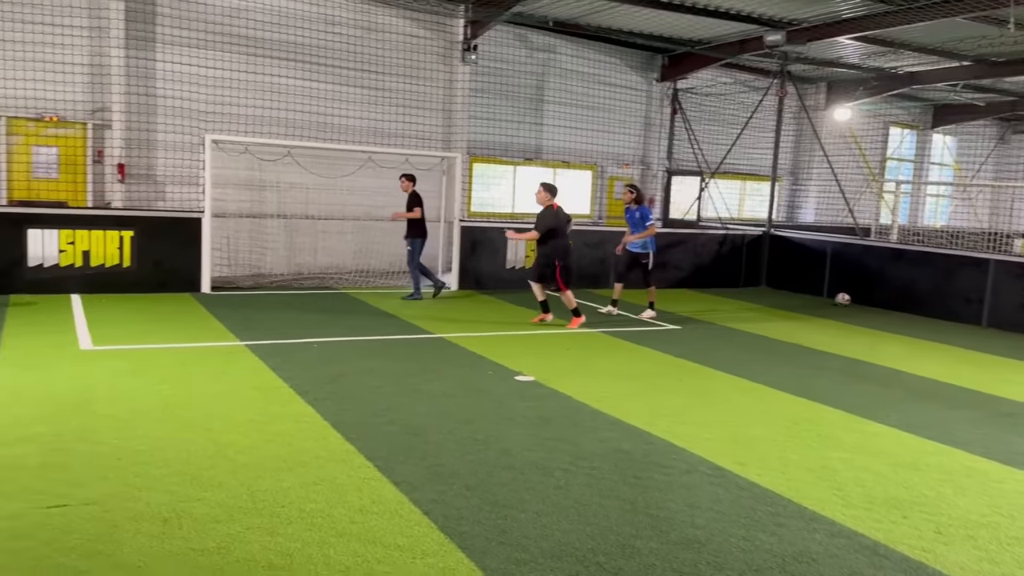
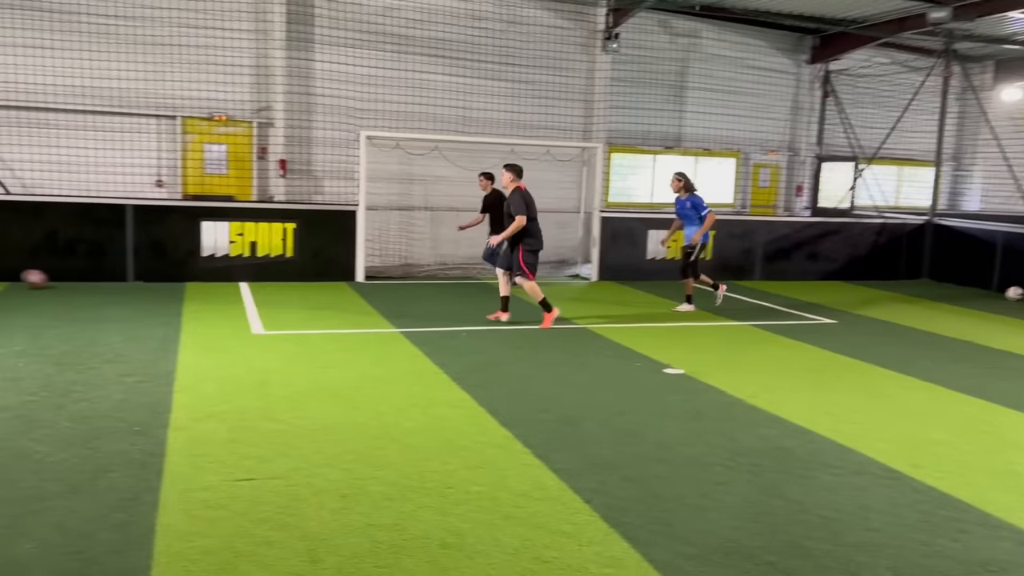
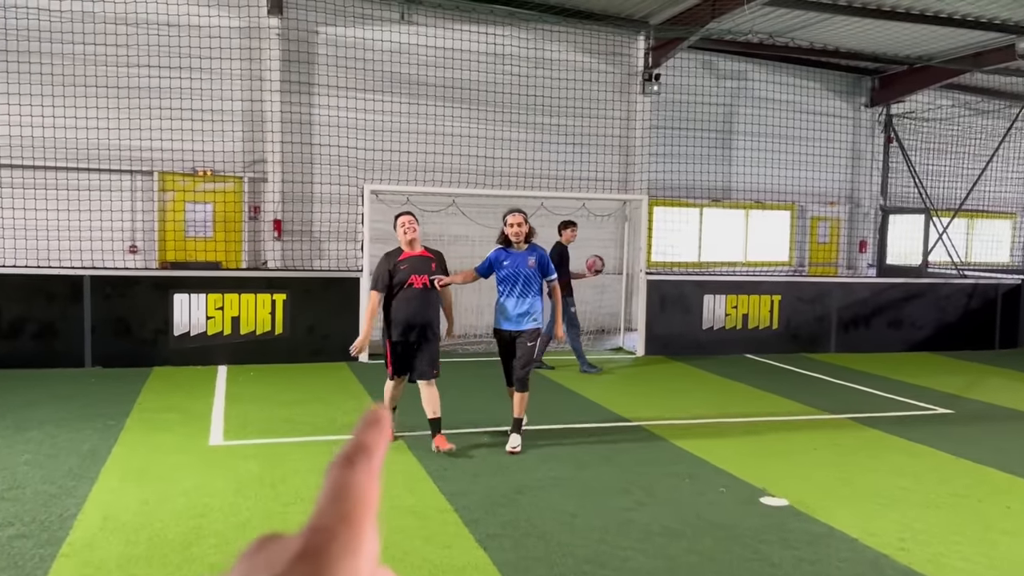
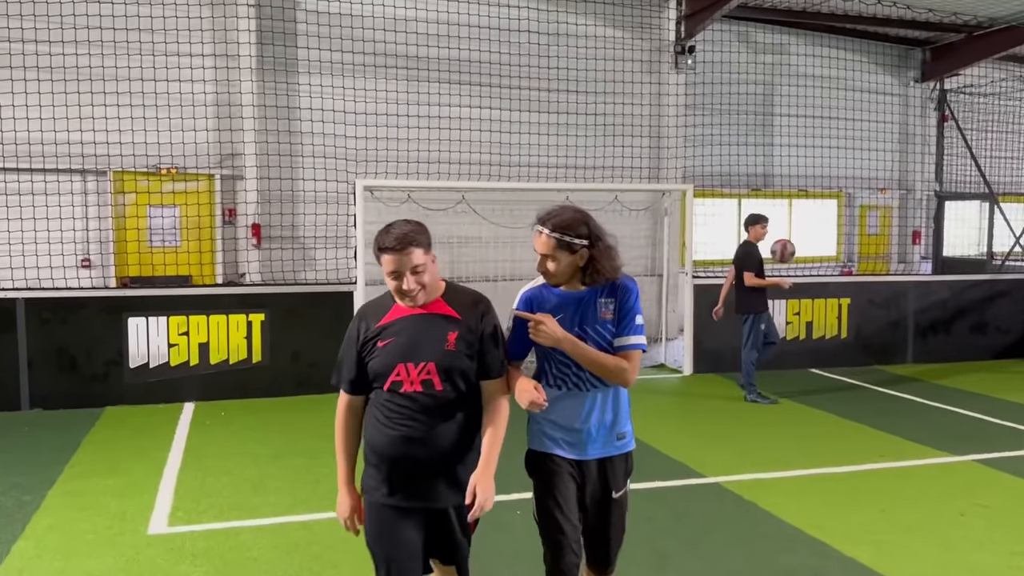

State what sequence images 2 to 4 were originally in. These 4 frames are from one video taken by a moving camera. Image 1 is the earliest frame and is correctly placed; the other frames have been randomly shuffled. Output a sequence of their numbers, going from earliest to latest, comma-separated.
2, 3, 4
